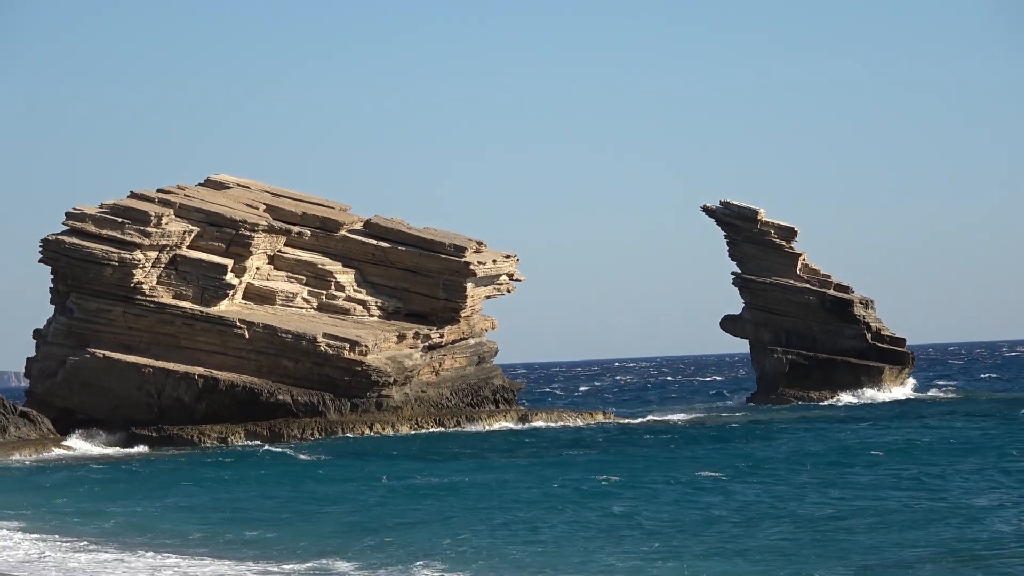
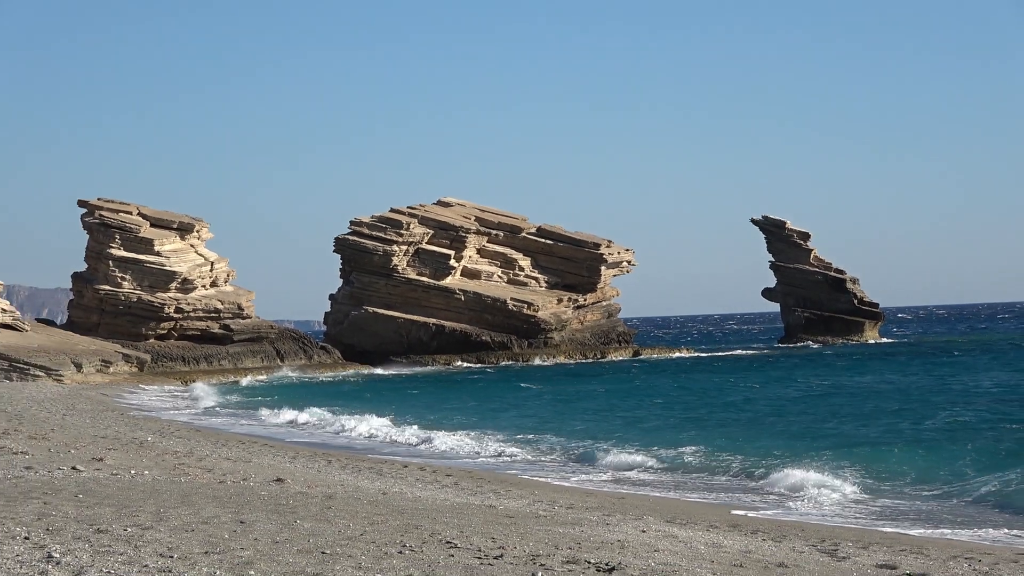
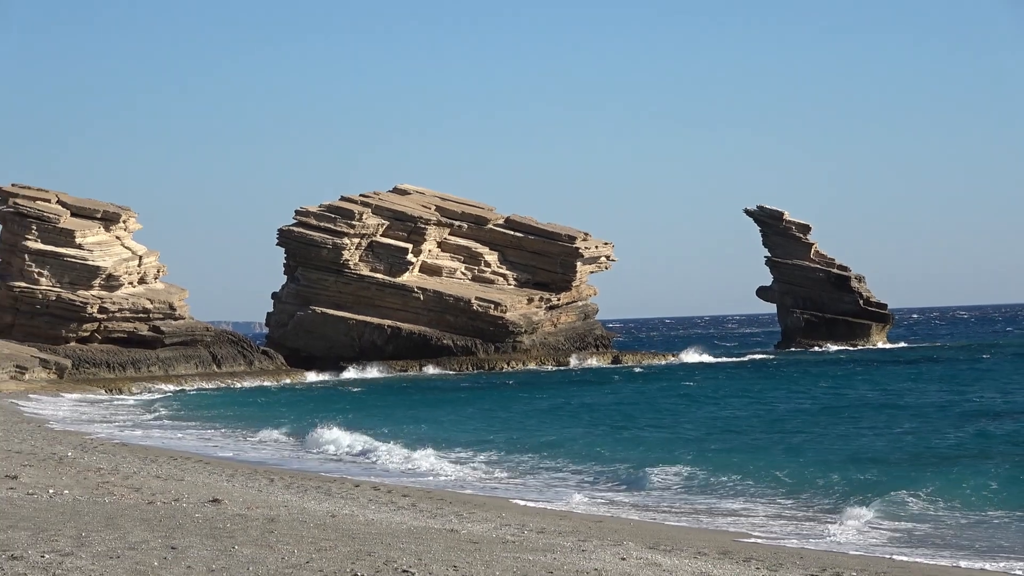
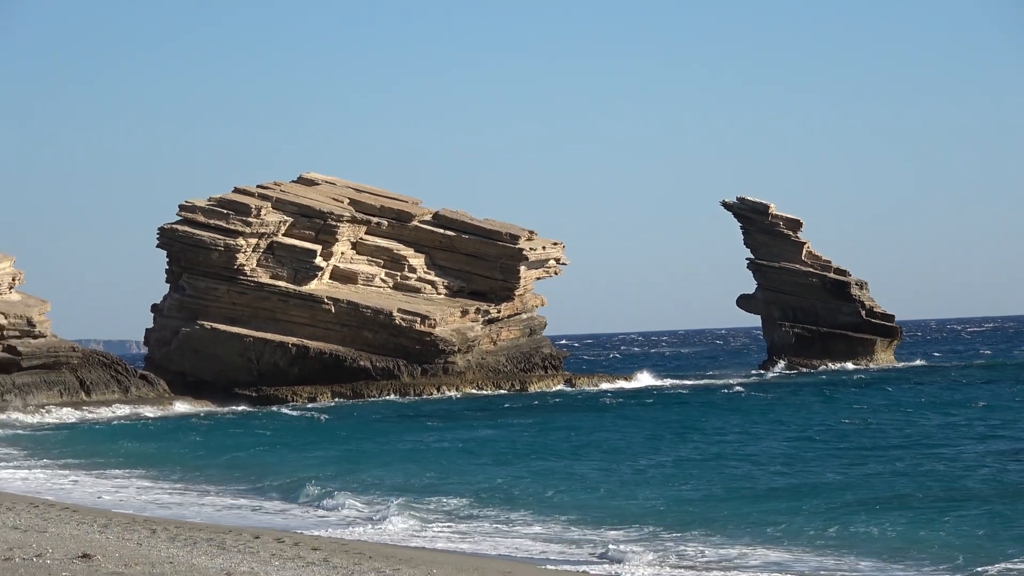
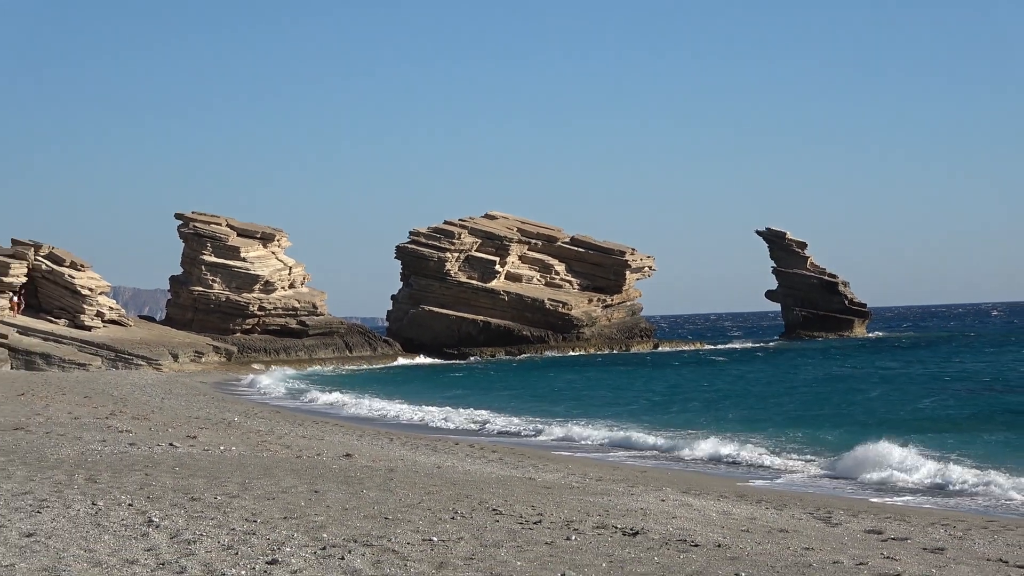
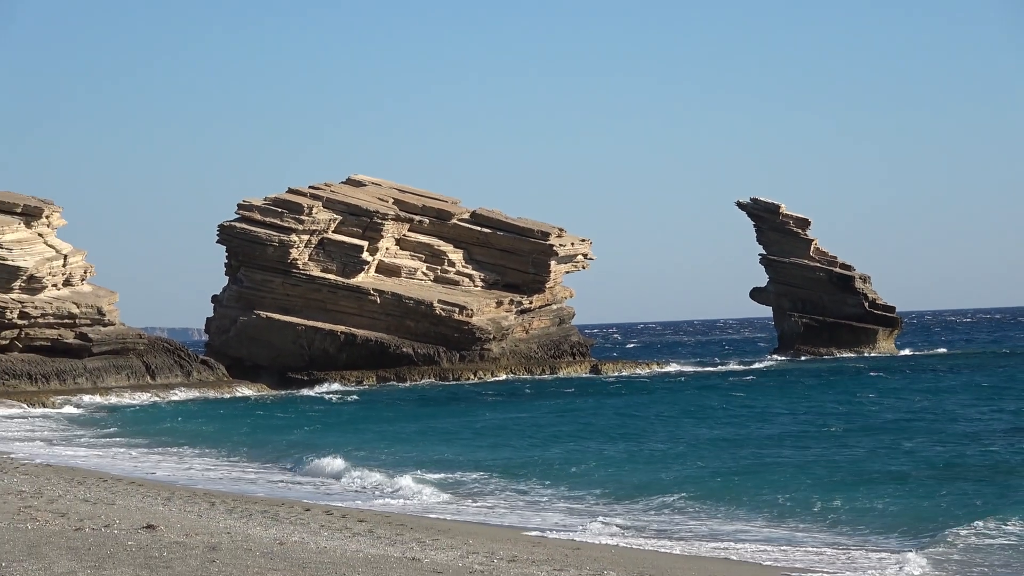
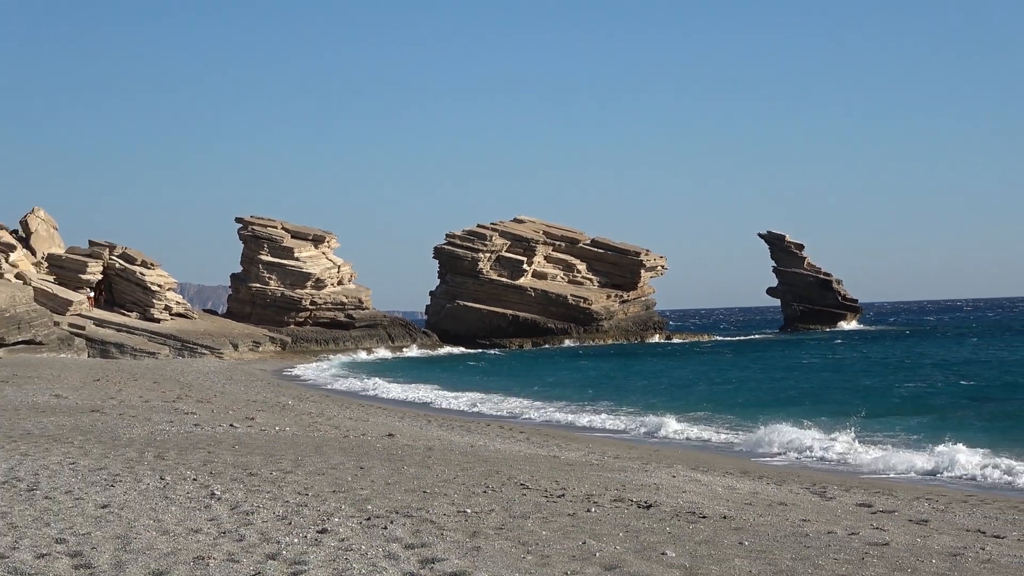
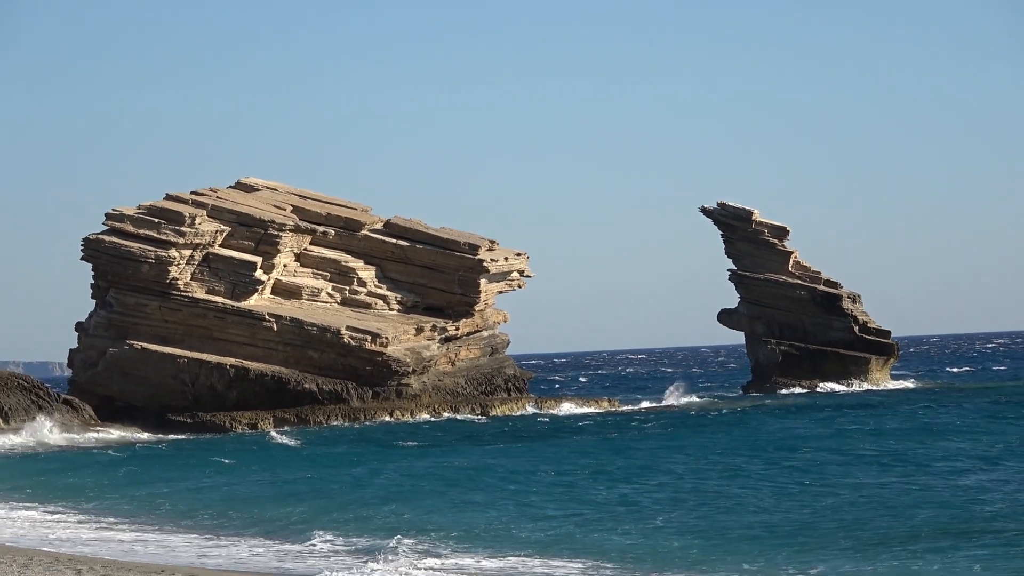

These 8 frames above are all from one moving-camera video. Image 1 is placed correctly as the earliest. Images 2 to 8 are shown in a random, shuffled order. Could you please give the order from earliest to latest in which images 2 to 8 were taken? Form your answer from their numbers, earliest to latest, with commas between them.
8, 4, 6, 3, 2, 5, 7
